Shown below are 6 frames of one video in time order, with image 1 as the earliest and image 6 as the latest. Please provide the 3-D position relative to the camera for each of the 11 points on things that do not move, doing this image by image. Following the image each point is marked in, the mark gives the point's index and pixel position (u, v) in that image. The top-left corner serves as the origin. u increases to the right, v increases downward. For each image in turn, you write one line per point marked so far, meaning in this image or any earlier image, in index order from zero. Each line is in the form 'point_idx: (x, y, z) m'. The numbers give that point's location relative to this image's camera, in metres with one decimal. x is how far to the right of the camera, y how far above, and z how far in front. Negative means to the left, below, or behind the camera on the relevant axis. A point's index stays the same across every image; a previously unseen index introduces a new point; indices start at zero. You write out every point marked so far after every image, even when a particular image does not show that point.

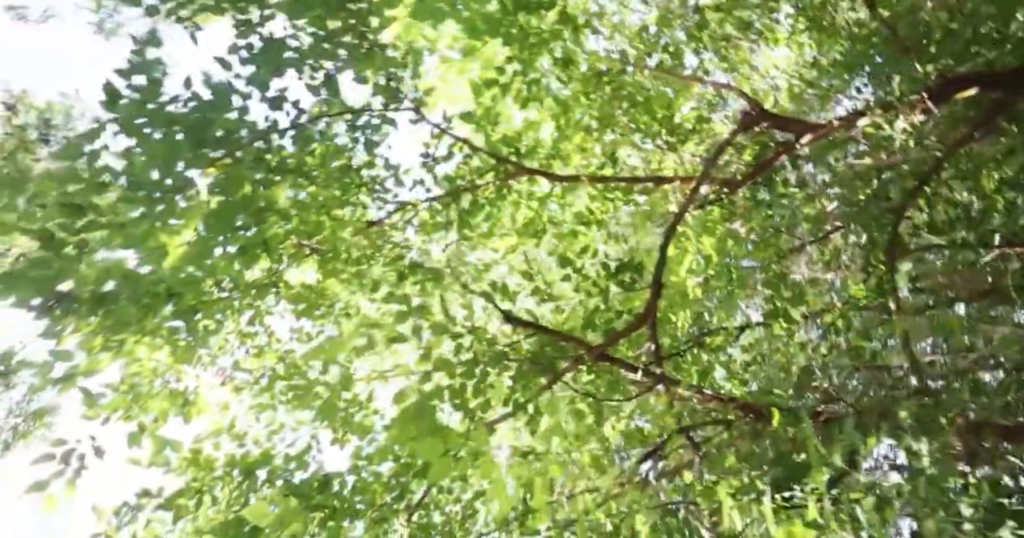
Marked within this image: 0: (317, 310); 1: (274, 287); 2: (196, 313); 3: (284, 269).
0: (-0.9, -0.3, +3.8) m
1: (-1.1, -0.1, +3.6) m
2: (-1.3, -0.2, +3.3) m
3: (-1.0, 0.0, +3.6) m
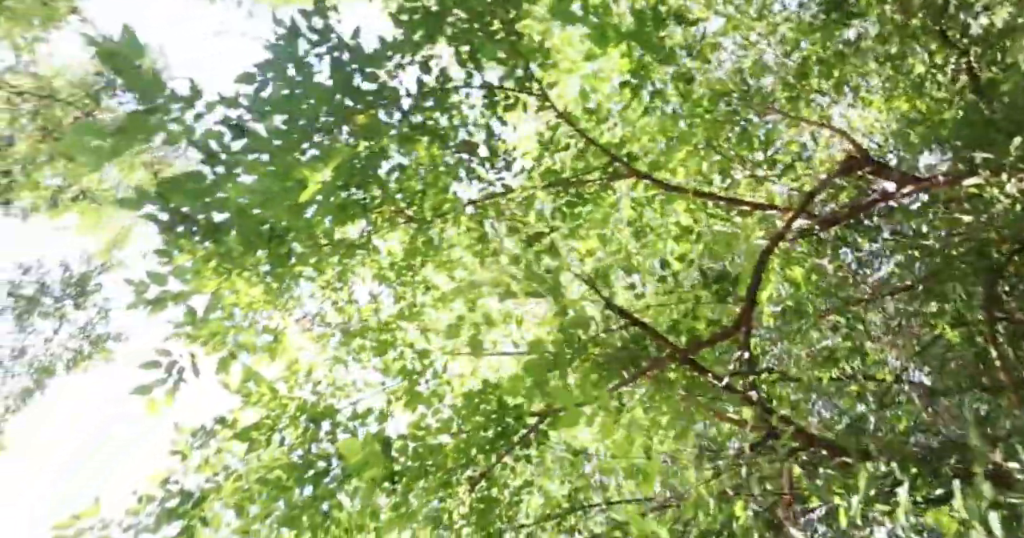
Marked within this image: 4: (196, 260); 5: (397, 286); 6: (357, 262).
0: (-0.6, -0.1, +3.9) m
1: (-0.7, +0.1, +3.7) m
2: (-1.0, 0.0, +3.5) m
3: (-0.7, +0.2, +3.7) m
4: (-1.4, 0.0, +3.5) m
5: (-0.6, -0.1, +4.0) m
6: (-0.8, 0.0, +3.8) m
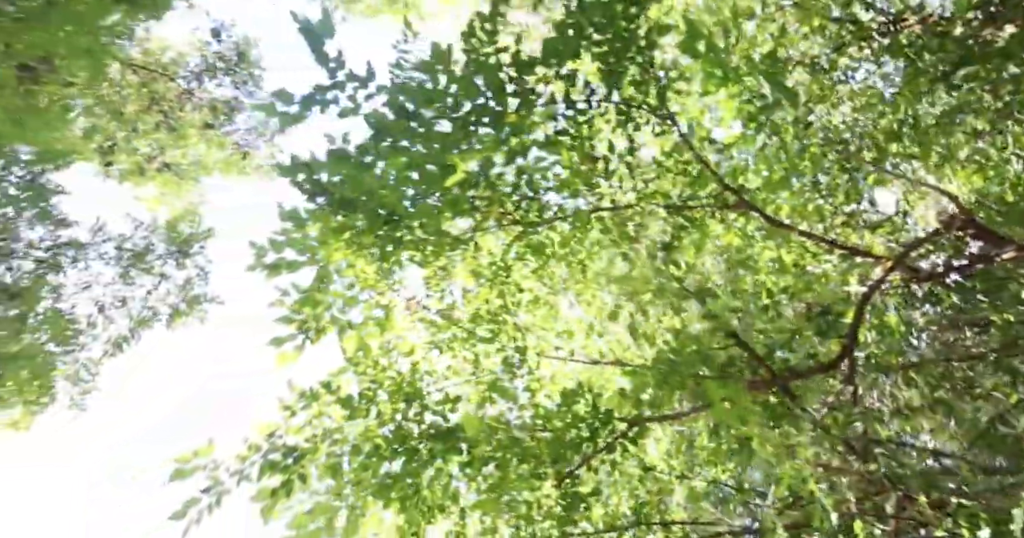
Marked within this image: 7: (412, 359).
0: (-0.1, -0.1, +4.1) m
1: (-0.2, +0.1, +3.9) m
2: (-0.5, +0.1, +3.7) m
3: (-0.1, +0.2, +3.9) m
4: (-0.9, +0.2, +3.7) m
5: (-0.1, -0.1, +4.1) m
6: (-0.3, 0.0, +4.0) m
7: (-0.5, -0.5, +4.0) m
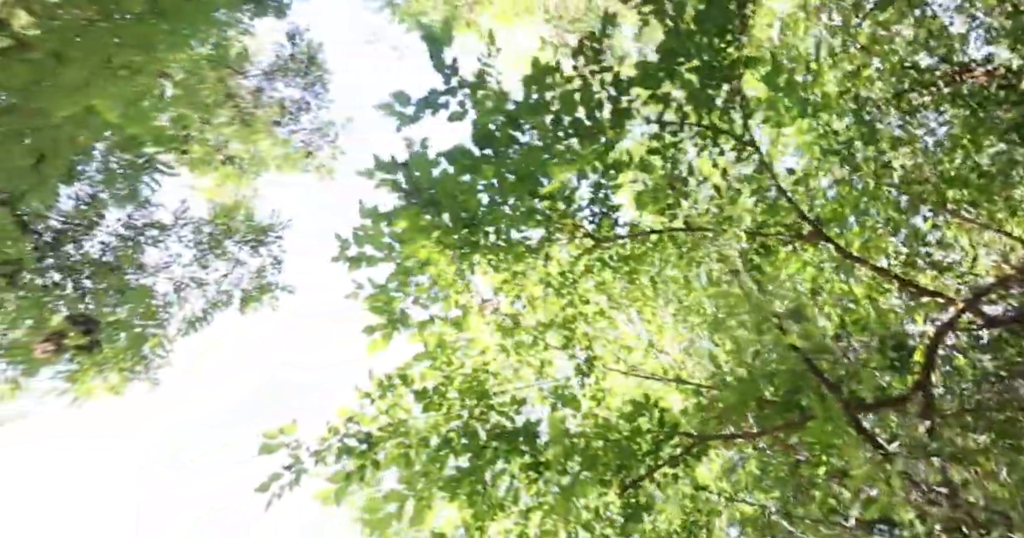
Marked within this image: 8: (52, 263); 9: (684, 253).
0: (+0.2, -0.2, +4.2) m
1: (+0.1, +0.1, +4.0) m
2: (-0.1, +0.1, +3.8) m
3: (+0.2, +0.1, +4.0) m
4: (-0.5, +0.2, +3.9) m
5: (+0.2, -0.2, +4.2) m
6: (0.0, 0.0, +4.1) m
7: (-0.2, -0.5, +4.1) m
8: (-2.6, 0.0, +4.6) m
9: (+0.8, +0.1, +4.1) m
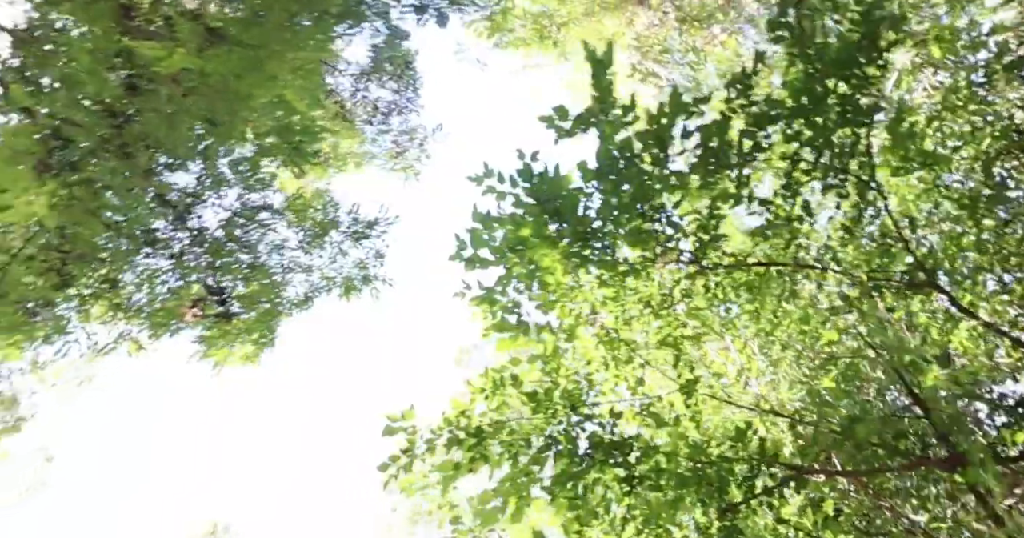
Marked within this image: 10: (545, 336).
0: (+0.8, -0.3, +4.3) m
1: (+0.7, 0.0, +4.2) m
2: (+0.4, 0.0, +3.9) m
3: (+0.8, 0.0, +4.1) m
4: (+0.1, +0.1, +4.0) m
5: (+0.8, -0.3, +4.4) m
6: (+0.6, -0.1, +4.2) m
7: (+0.4, -0.6, +4.3) m
8: (-2.0, +0.2, +4.9) m
9: (+1.4, -0.1, +4.2) m
10: (+0.2, -0.4, +4.3) m
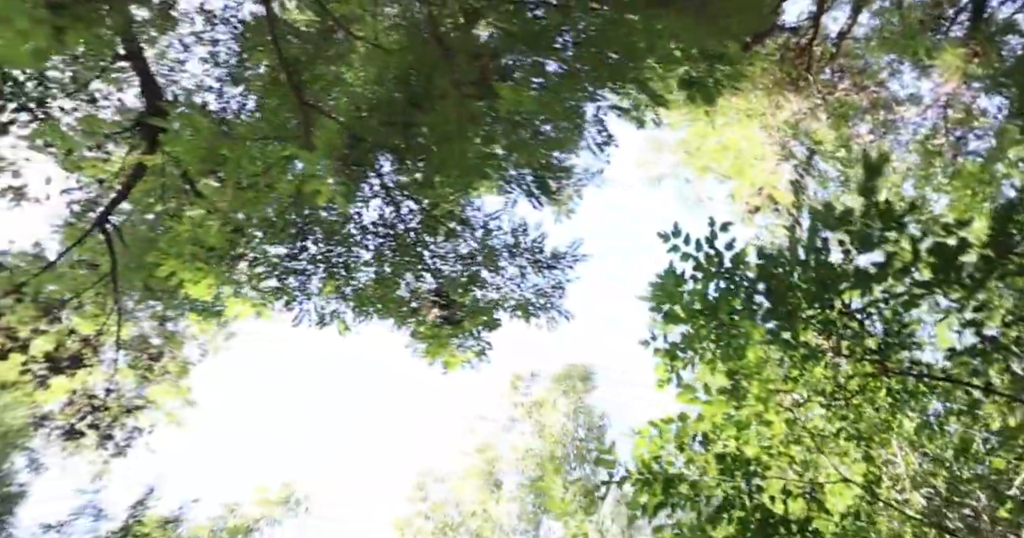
0: (+1.8, -0.8, +4.5) m
1: (+1.7, -0.5, +4.3) m
2: (+1.5, -0.4, +4.1) m
3: (+1.8, -0.5, +4.3) m
4: (+1.1, -0.2, +4.2) m
5: (+1.8, -0.8, +4.5) m
6: (+1.6, -0.6, +4.4) m
7: (+1.3, -1.0, +4.5) m
8: (-0.8, +0.2, +5.3) m
9: (+2.4, -0.7, +4.3) m
10: (+1.2, -0.7, +4.5) m
